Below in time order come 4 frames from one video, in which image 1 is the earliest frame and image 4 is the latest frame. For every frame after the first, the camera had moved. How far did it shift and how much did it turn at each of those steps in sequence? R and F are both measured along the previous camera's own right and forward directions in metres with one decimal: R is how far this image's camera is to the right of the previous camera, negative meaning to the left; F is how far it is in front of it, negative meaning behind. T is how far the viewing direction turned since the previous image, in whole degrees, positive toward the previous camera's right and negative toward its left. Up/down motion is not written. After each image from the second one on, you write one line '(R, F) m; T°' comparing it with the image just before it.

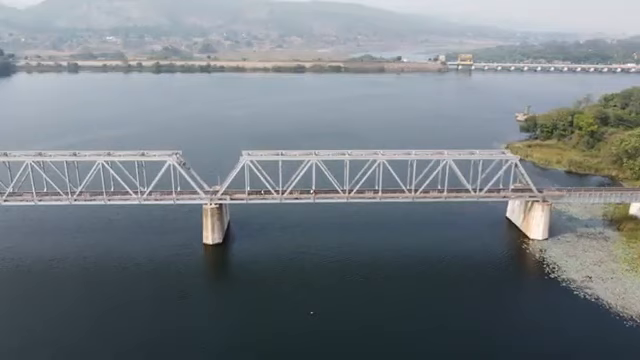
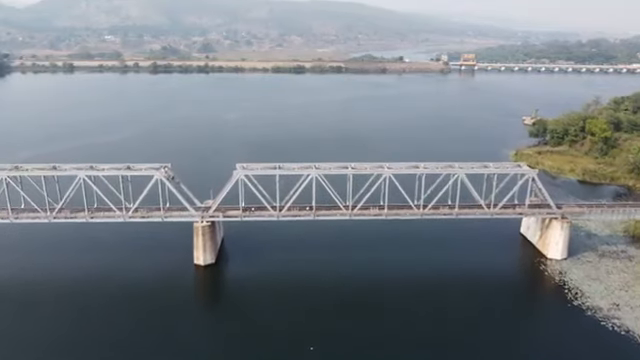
(0.0, +1.2) m; 0°
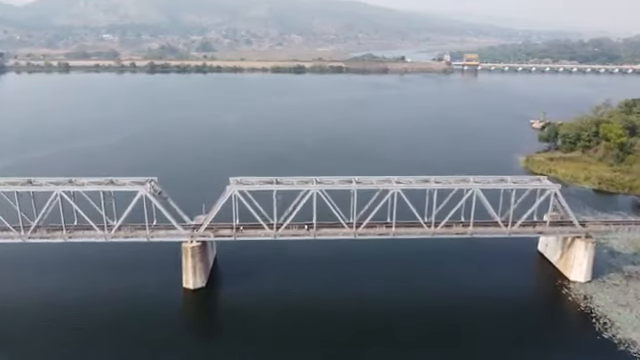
(0.0, +1.3) m; 0°
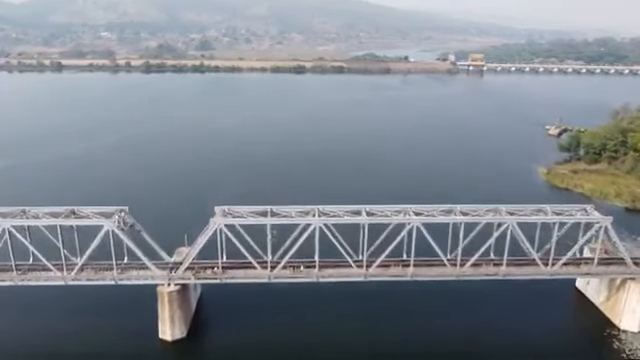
(-0.1, +2.2) m; 0°
